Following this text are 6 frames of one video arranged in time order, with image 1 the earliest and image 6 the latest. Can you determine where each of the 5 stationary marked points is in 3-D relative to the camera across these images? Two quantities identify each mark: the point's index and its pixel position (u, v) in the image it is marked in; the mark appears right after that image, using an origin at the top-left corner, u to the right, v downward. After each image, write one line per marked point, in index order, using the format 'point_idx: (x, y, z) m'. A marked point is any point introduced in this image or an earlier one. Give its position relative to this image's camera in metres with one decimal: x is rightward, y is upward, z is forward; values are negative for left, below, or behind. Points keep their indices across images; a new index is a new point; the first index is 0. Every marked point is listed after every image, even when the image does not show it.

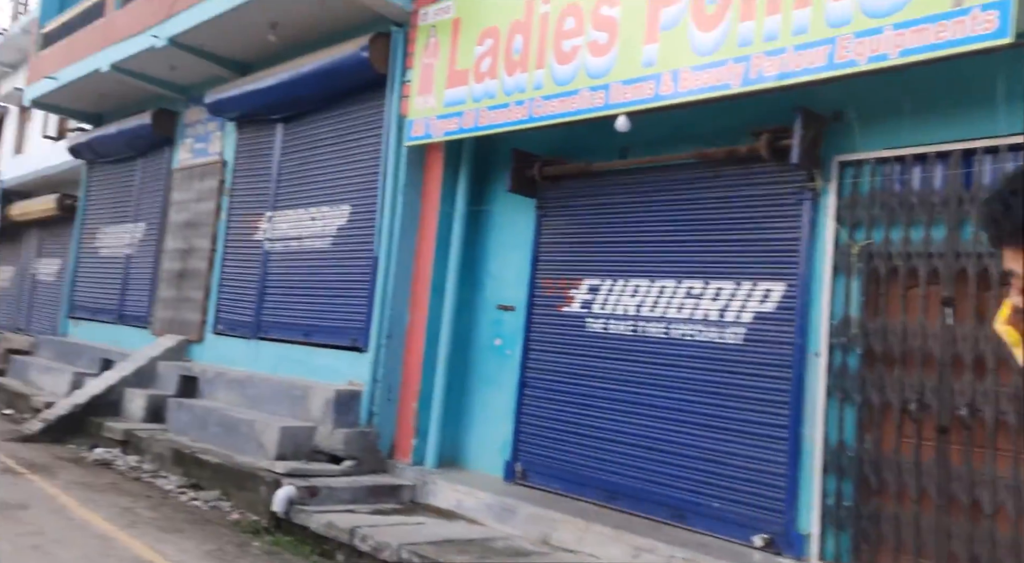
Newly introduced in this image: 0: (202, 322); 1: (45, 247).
0: (-4.3, -0.5, +10.4) m
1: (-10.0, +0.7, +16.4) m
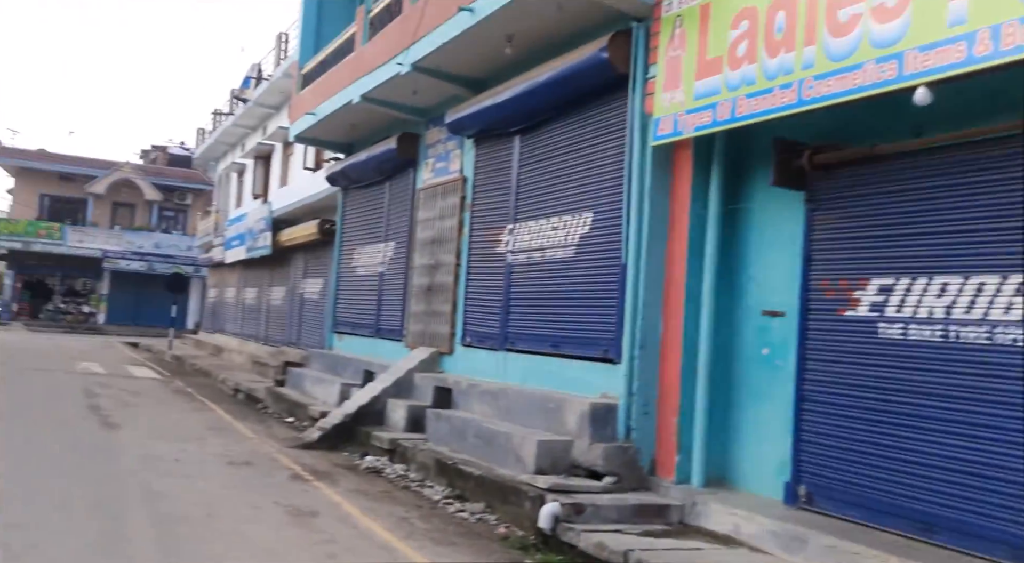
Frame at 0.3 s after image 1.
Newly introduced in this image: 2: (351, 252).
0: (-0.9, -0.7, +10.7) m
1: (-4.8, +0.3, +18.1) m
2: (-3.0, +0.6, +14.1) m
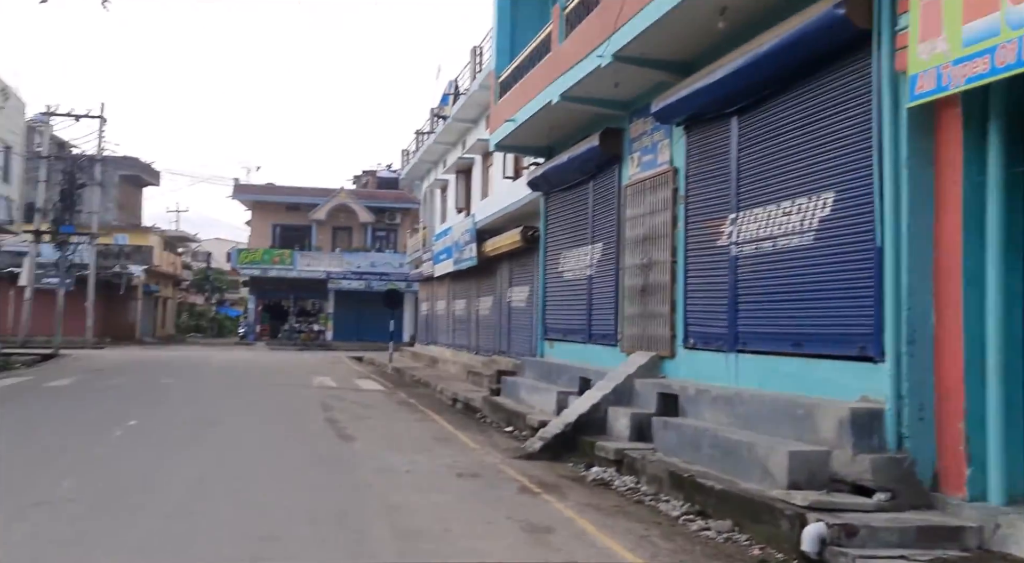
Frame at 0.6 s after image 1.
0: (+2.1, -0.7, +10.0) m
1: (+0.1, +0.1, +18.2) m
2: (+0.8, +0.5, +13.8) m
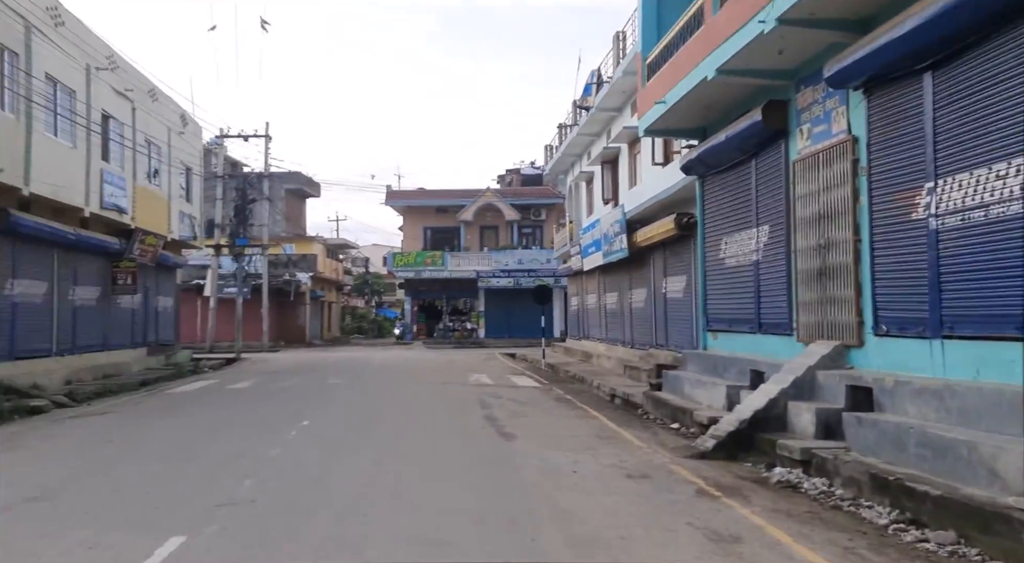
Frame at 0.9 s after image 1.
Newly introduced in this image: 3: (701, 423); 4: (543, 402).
0: (+4.1, -0.5, +9.1) m
1: (+3.6, +0.4, +17.4) m
2: (+3.5, +0.7, +13.0) m
3: (+2.6, -1.9, +10.2) m
4: (+0.6, -2.3, +14.2) m
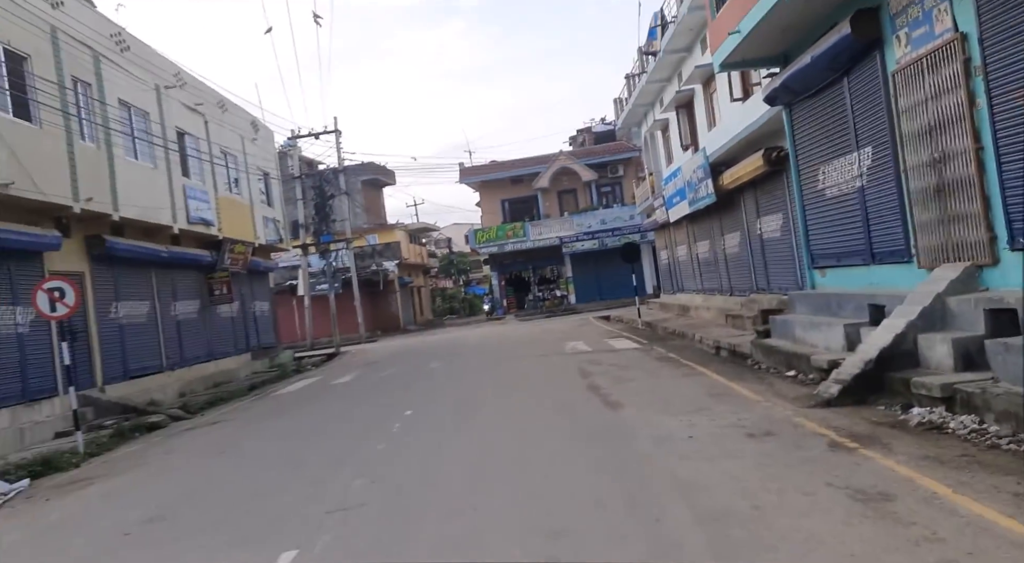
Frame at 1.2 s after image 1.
0: (+5.1, +0.5, +8.1) m
1: (+5.4, +1.6, +16.5) m
2: (+4.8, +1.7, +12.1) m
3: (+3.9, -1.1, +9.5) m
4: (+2.4, -1.5, +13.7) m
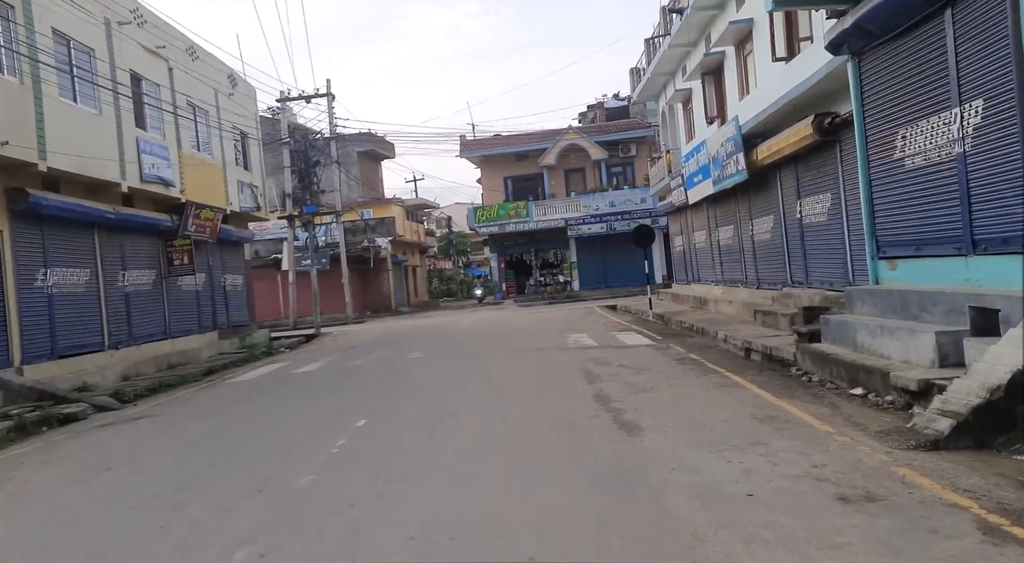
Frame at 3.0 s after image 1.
0: (+5.0, +0.5, +5.7) m
1: (+5.4, +1.8, +14.0) m
2: (+4.8, +1.8, +9.6) m
3: (+3.7, -1.0, +7.1) m
4: (+2.2, -1.3, +11.3) m
